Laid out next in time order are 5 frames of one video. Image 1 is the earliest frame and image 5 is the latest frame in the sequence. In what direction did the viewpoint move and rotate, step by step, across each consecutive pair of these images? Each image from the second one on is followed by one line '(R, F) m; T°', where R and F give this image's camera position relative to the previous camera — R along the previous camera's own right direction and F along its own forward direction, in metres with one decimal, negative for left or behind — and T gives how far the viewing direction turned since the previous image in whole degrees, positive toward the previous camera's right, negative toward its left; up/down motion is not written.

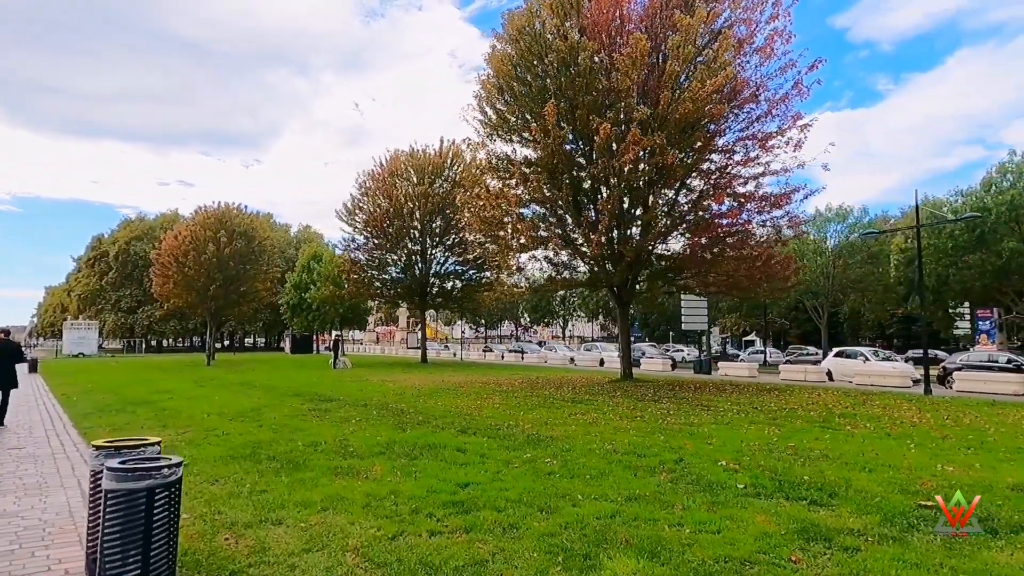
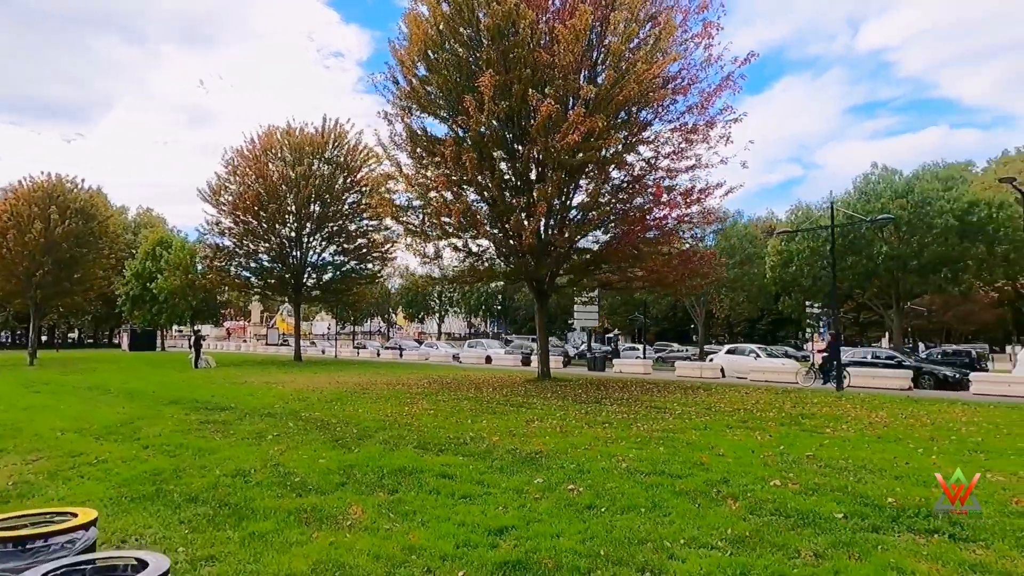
(-1.7, +2.1) m; +12°
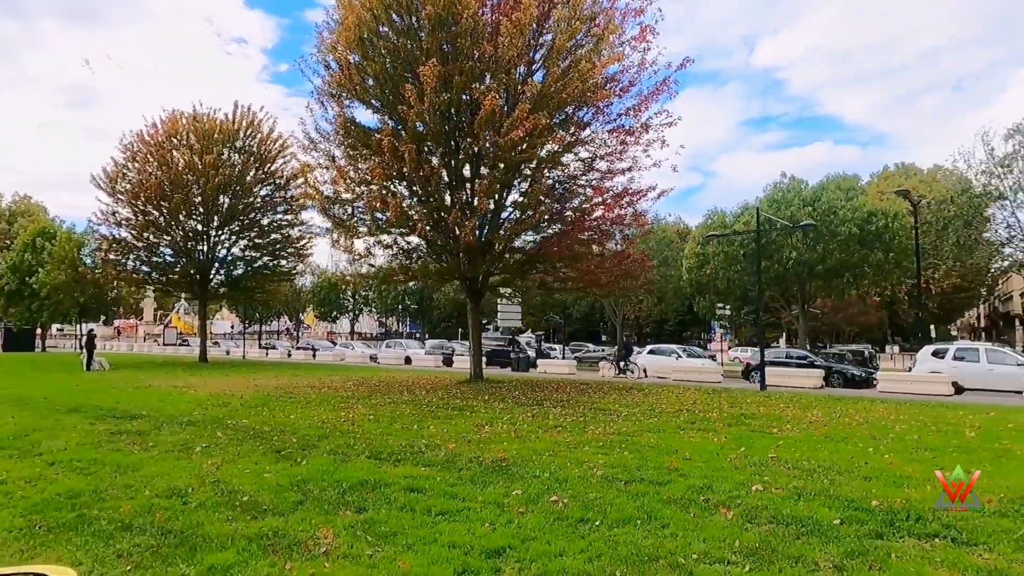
(-0.7, +0.5) m; +8°
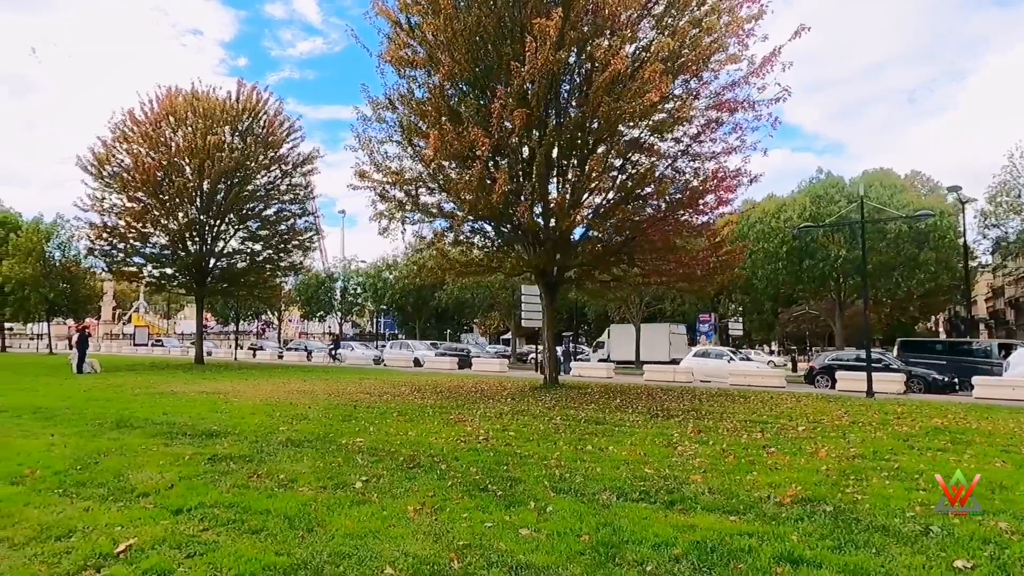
(-3.5, +2.5) m; +3°
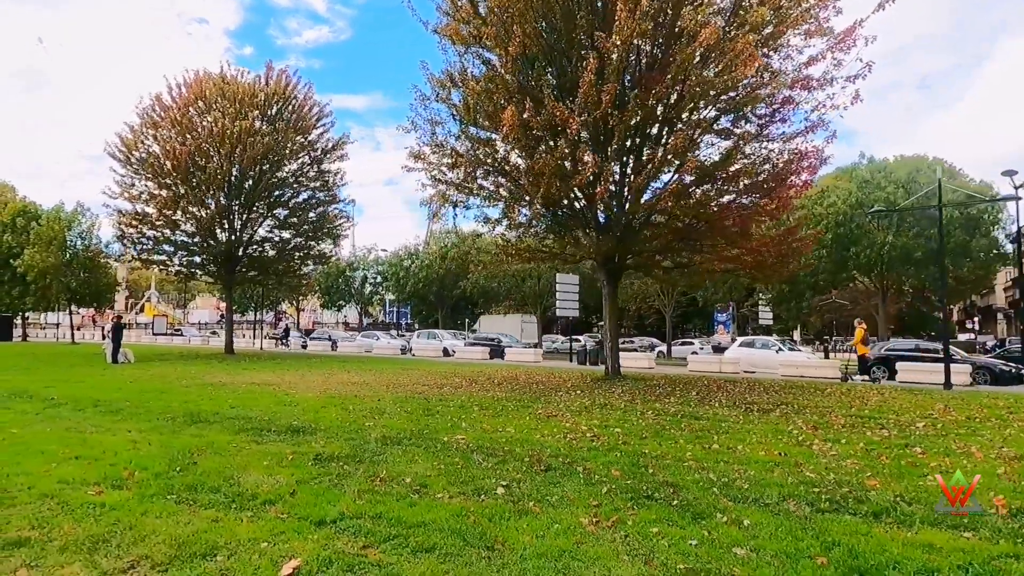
(-1.5, +0.8) m; -1°
